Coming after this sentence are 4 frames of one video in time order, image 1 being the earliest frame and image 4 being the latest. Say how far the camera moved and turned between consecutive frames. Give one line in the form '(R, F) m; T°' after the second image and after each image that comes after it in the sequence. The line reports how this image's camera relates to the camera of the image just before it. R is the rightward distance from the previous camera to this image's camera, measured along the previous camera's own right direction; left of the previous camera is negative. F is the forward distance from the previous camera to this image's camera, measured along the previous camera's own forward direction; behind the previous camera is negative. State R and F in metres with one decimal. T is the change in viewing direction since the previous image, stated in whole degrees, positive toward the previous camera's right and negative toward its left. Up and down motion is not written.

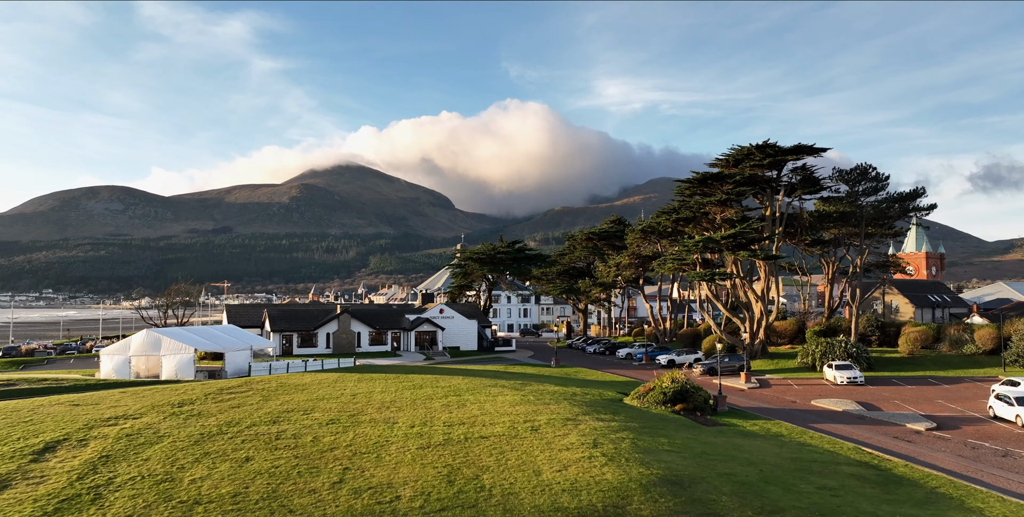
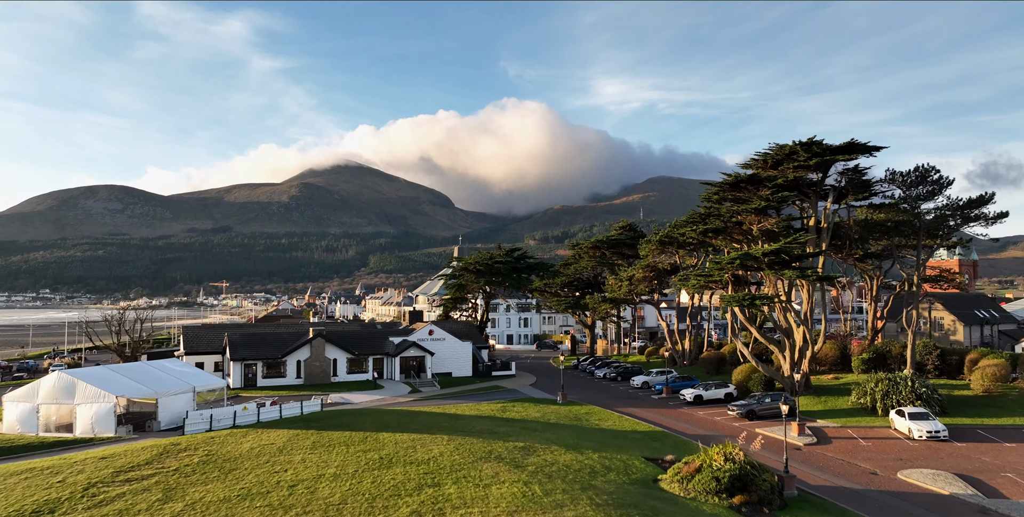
(+0.1, +6.5) m; 0°
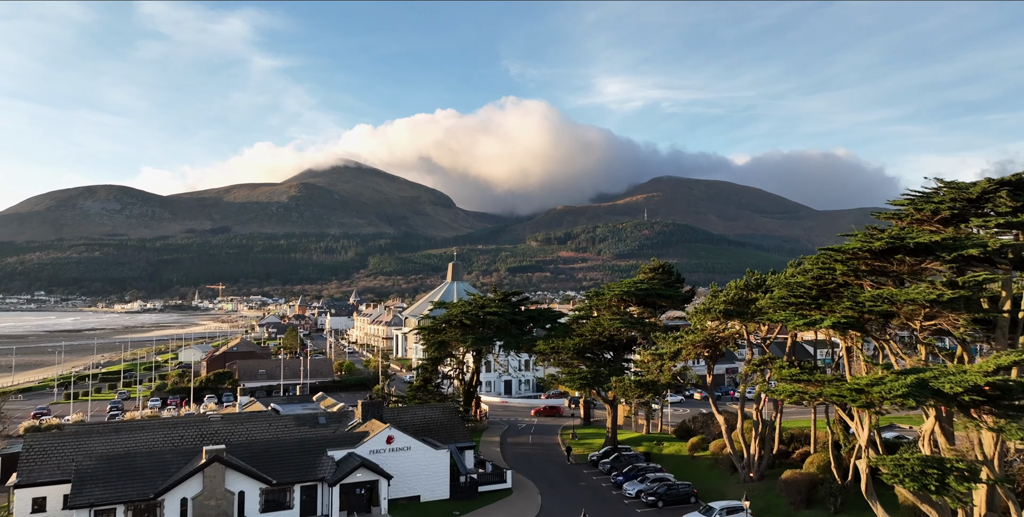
(+0.3, +14.3) m; 0°
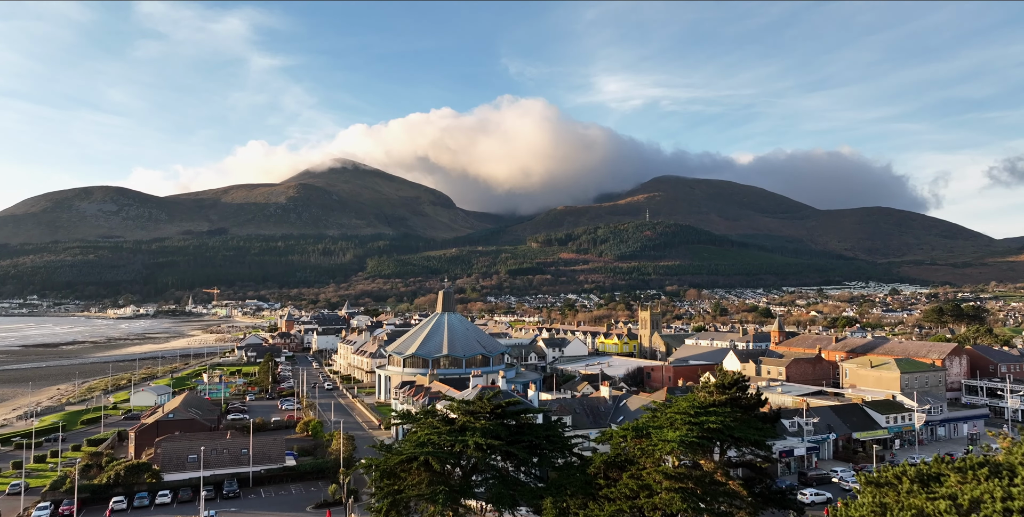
(+0.4, +16.3) m; 0°
